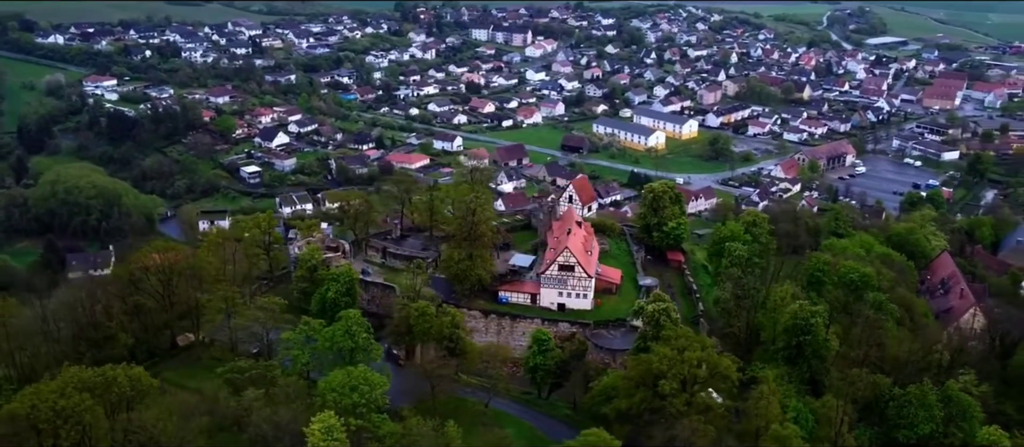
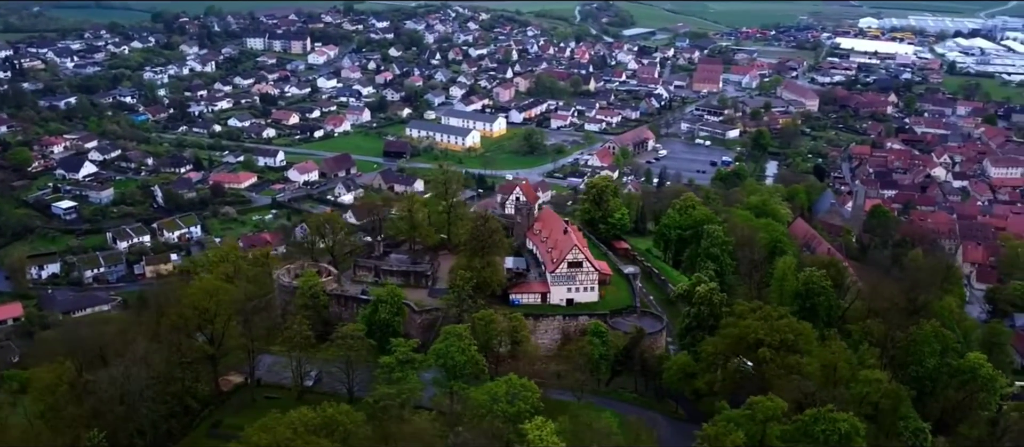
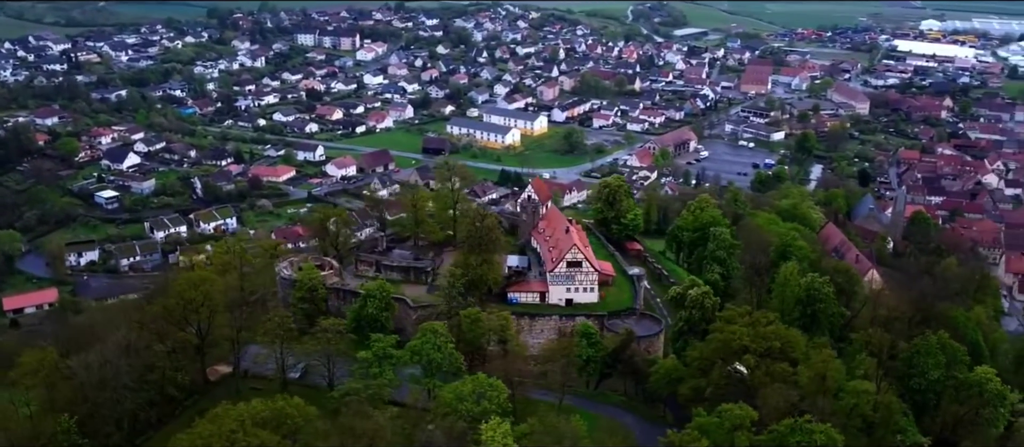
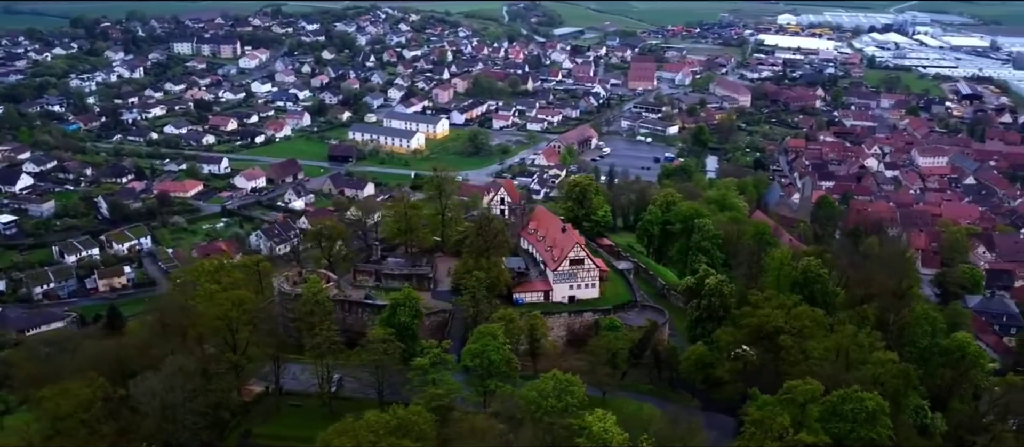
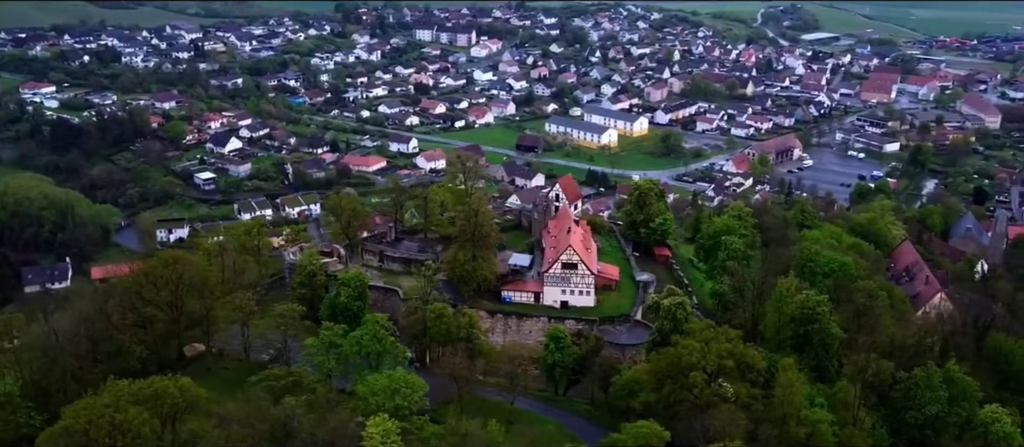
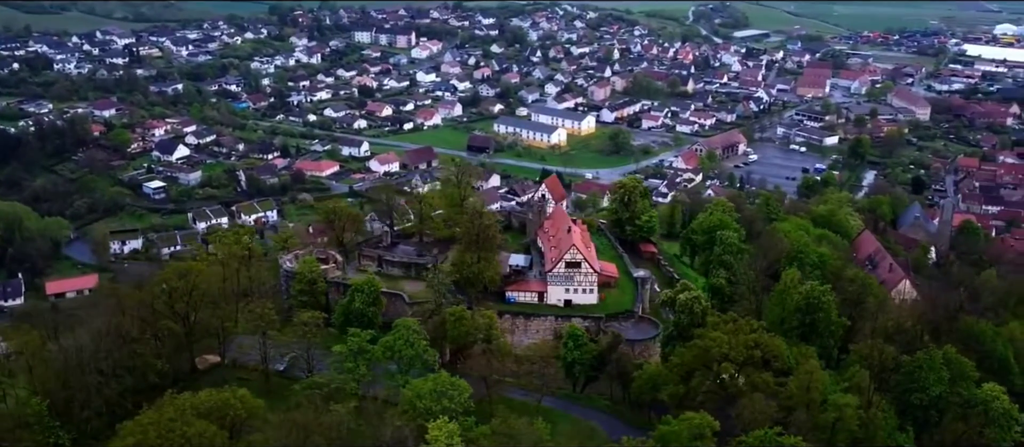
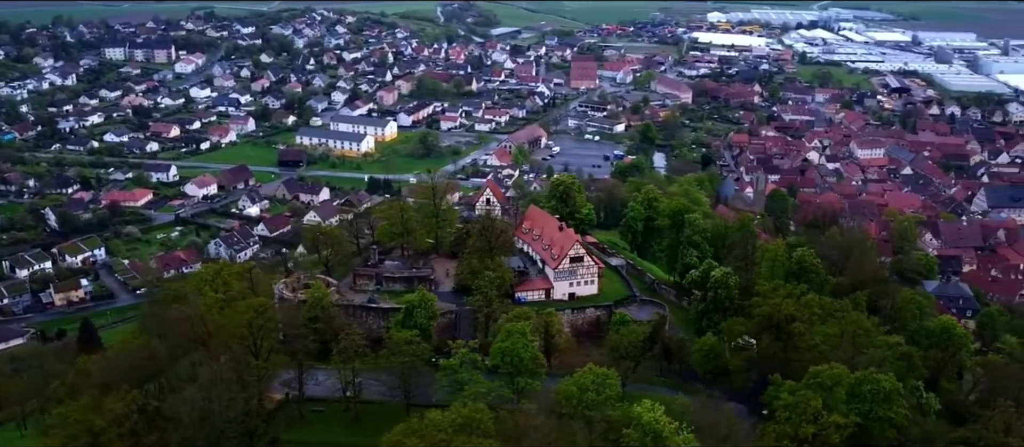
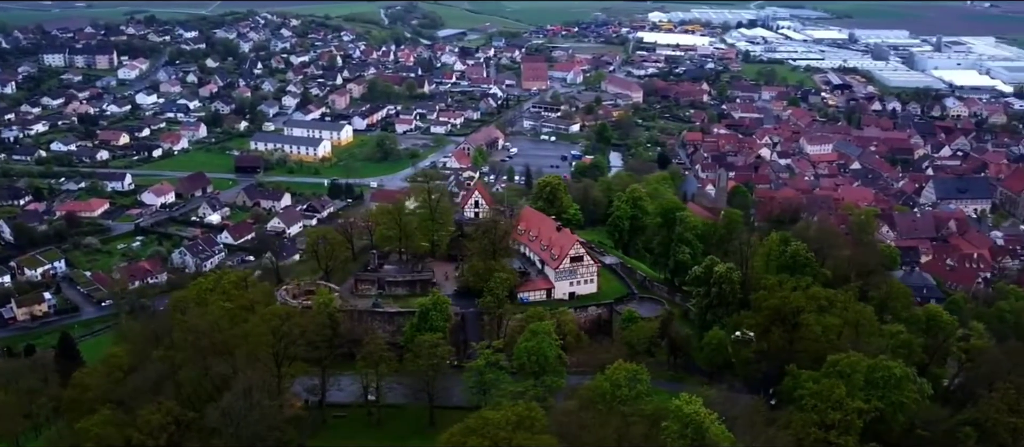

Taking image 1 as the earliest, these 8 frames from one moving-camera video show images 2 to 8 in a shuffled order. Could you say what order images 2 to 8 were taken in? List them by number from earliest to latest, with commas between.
5, 6, 3, 2, 4, 7, 8
